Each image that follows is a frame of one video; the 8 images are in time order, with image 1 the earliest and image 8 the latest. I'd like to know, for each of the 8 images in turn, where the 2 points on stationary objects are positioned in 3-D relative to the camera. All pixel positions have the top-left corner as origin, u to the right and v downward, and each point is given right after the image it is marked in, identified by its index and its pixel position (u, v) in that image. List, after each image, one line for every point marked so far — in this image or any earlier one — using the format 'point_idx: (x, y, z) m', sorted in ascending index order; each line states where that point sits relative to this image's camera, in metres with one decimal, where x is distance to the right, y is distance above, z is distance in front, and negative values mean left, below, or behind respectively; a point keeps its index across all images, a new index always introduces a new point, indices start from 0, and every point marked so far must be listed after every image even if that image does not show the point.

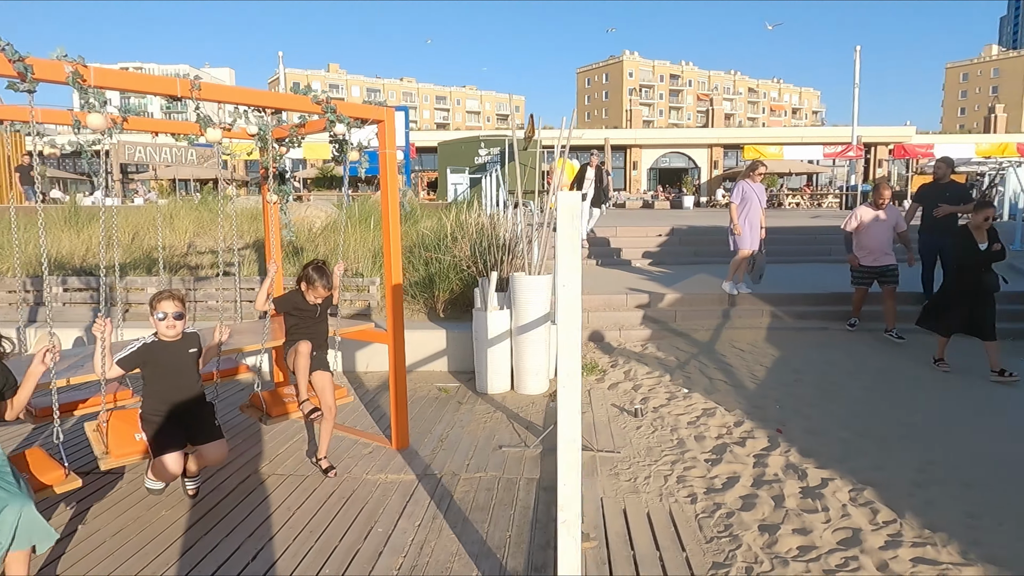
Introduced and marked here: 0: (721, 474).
0: (+1.2, -1.1, +3.9) m
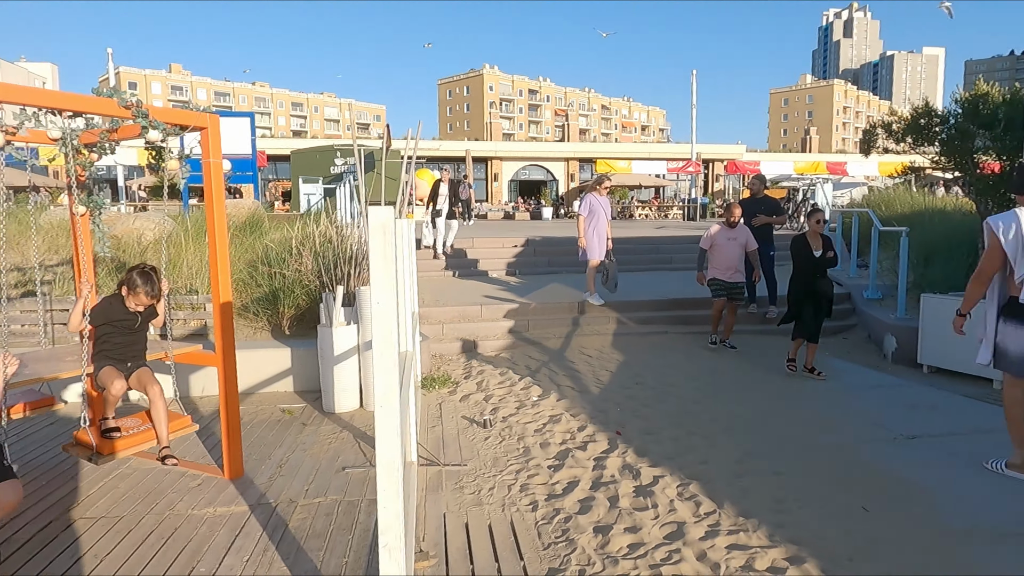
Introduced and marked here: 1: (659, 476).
0: (+0.3, -1.2, +4.0) m
1: (+0.9, -1.1, +4.0) m
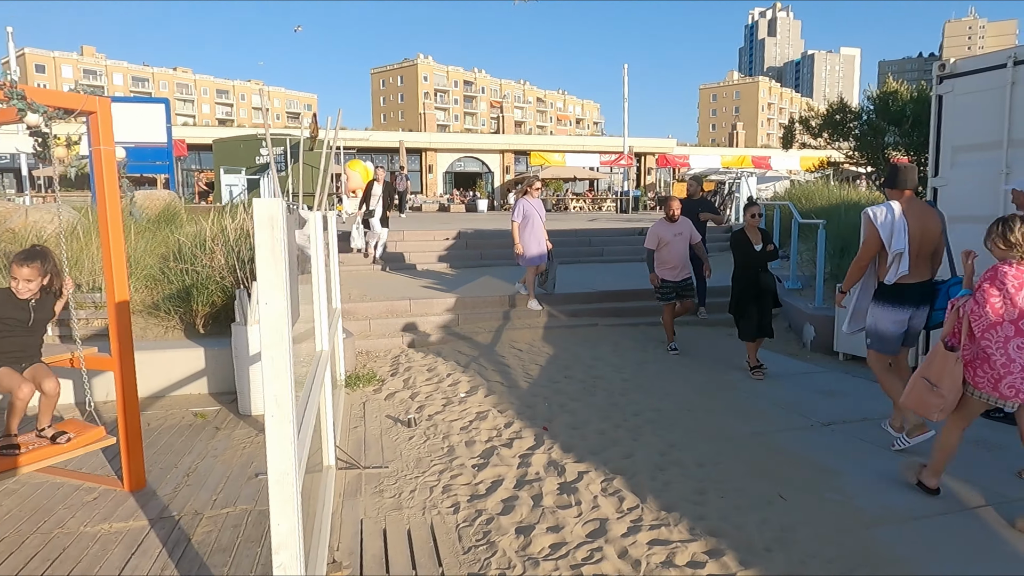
0: (-0.2, -1.1, +4.0) m
1: (+0.4, -1.1, +4.0) m
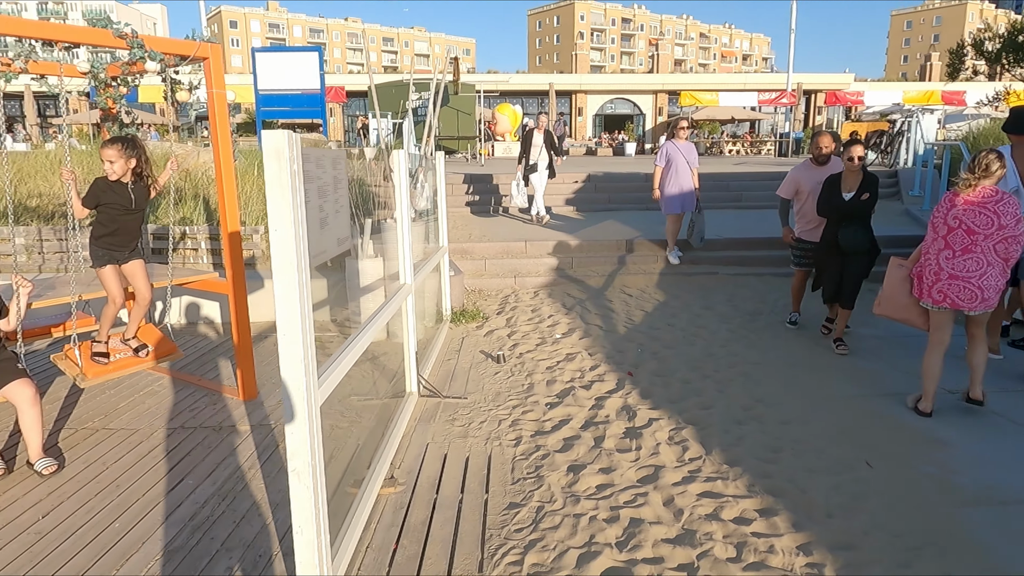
0: (+0.3, -0.8, +4.0) m
1: (+0.8, -0.8, +3.9) m
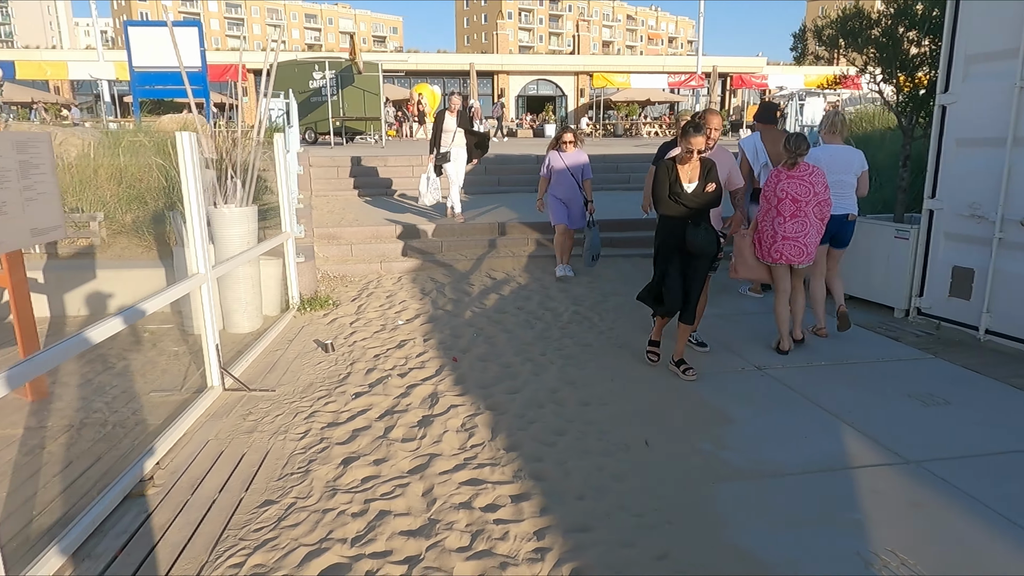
0: (-0.9, -0.7, +3.9) m
1: (-0.3, -0.7, +3.9) m
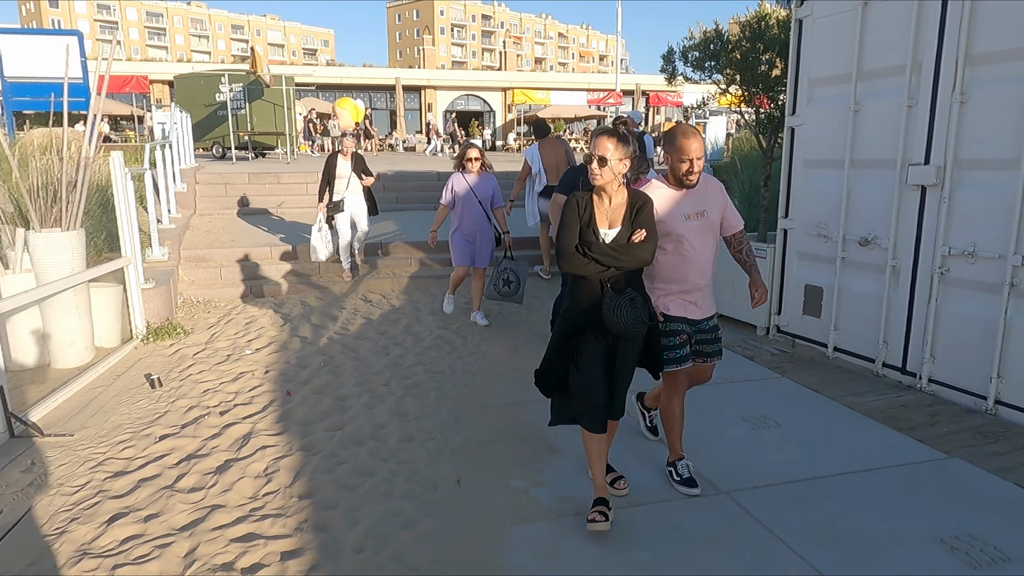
0: (-1.9, -0.9, +3.6) m
1: (-1.3, -0.9, +3.6) m
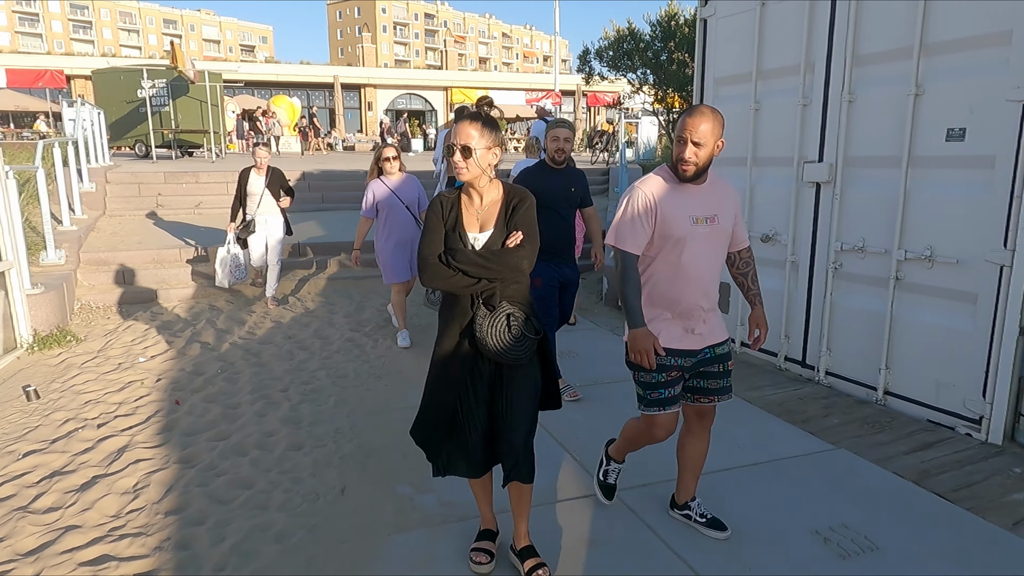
0: (-2.5, -0.9, +3.3) m
1: (-1.9, -0.9, +3.4) m
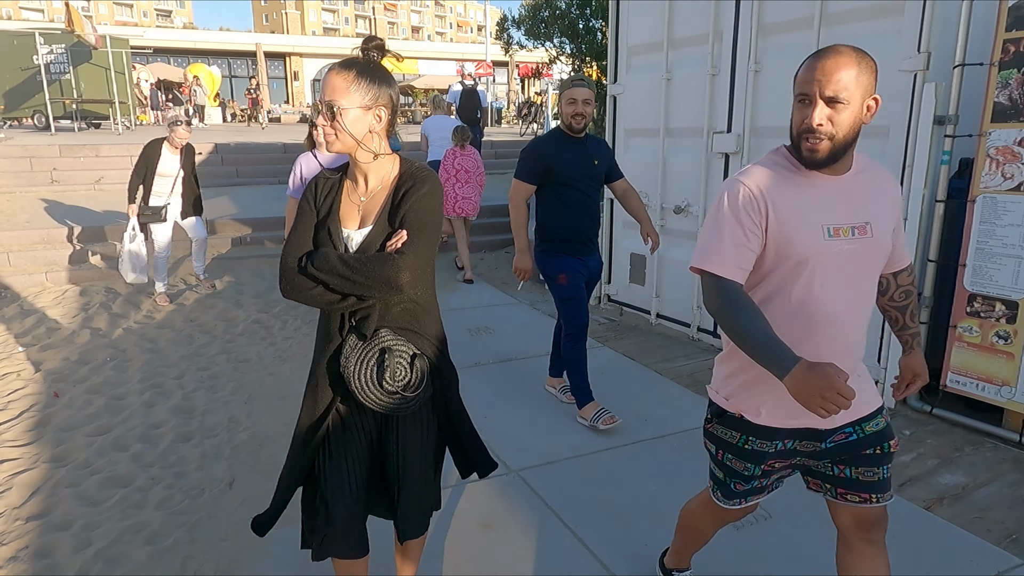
0: (-2.9, -0.9, +3.0) m
1: (-2.4, -0.8, +3.1) m
